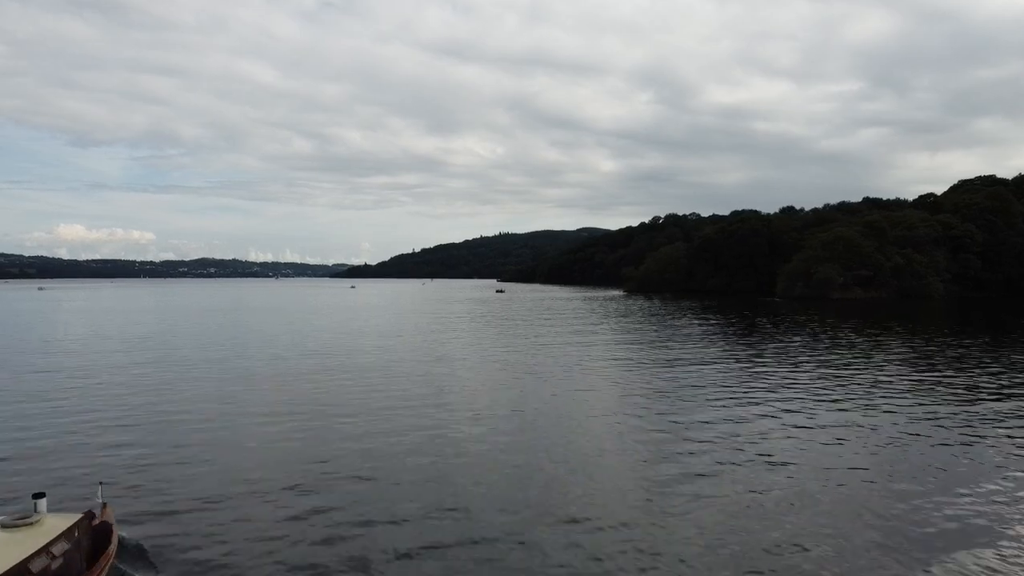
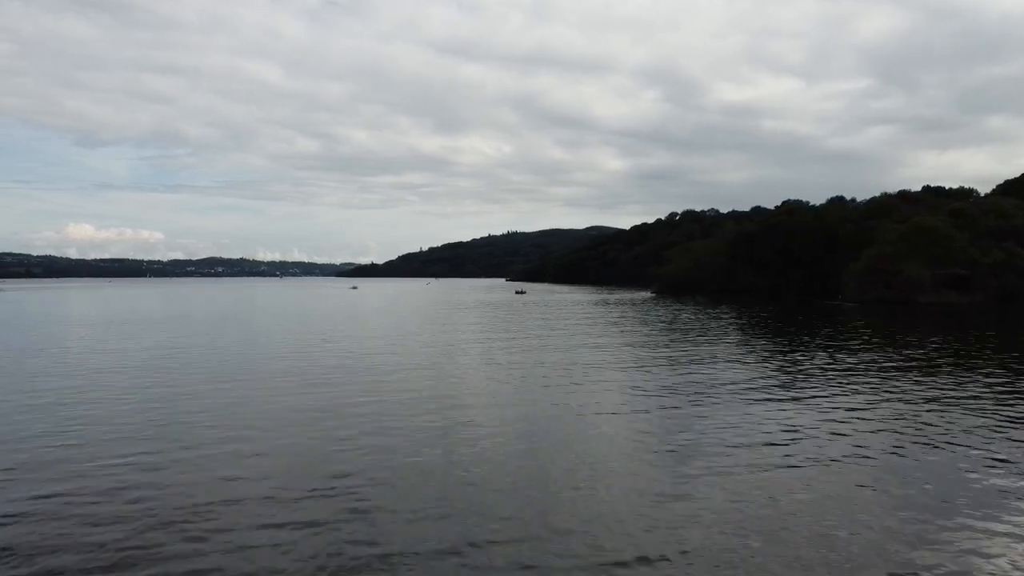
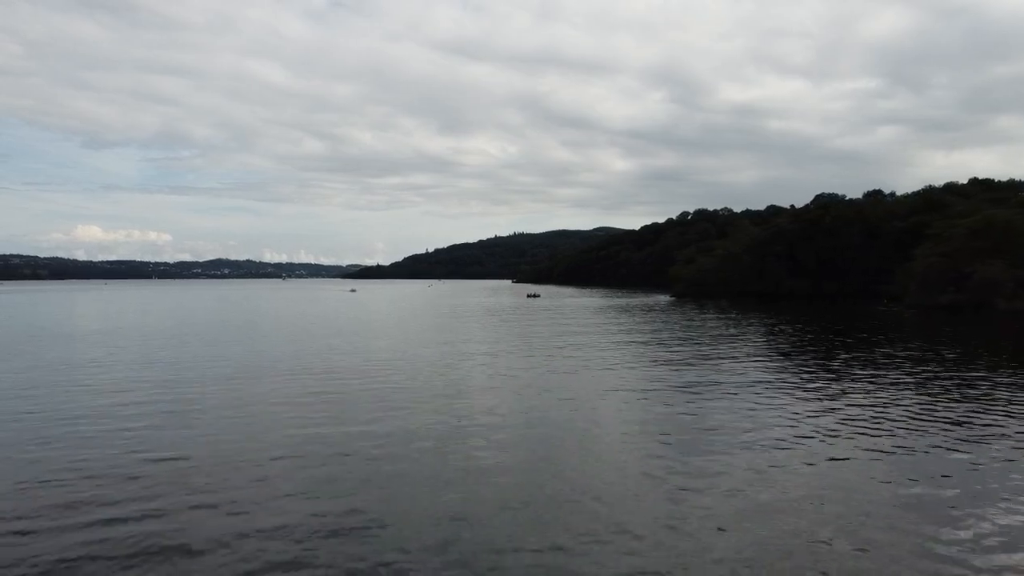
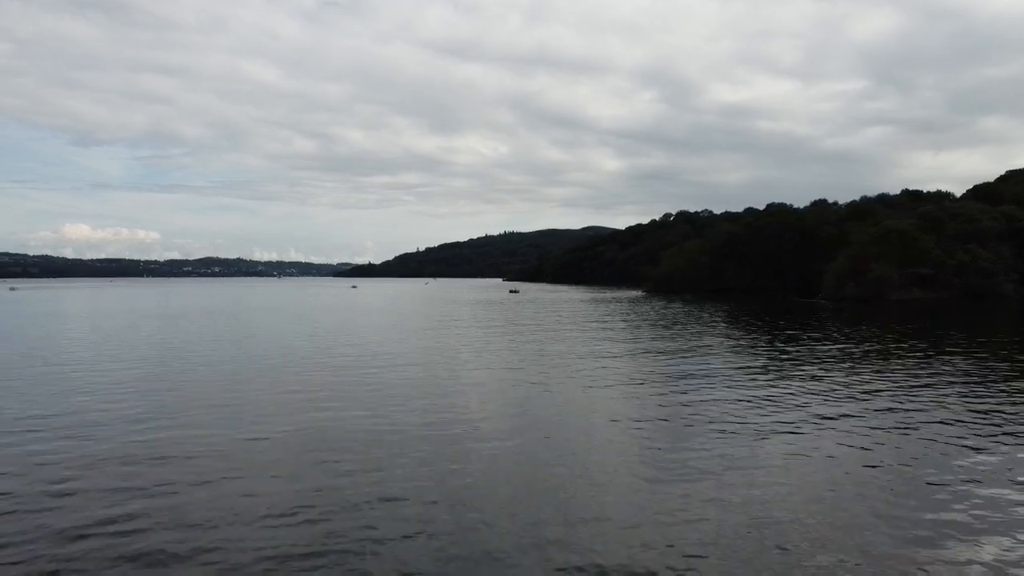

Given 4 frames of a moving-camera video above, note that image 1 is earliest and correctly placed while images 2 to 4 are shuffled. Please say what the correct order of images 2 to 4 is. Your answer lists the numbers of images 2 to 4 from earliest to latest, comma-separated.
4, 2, 3
